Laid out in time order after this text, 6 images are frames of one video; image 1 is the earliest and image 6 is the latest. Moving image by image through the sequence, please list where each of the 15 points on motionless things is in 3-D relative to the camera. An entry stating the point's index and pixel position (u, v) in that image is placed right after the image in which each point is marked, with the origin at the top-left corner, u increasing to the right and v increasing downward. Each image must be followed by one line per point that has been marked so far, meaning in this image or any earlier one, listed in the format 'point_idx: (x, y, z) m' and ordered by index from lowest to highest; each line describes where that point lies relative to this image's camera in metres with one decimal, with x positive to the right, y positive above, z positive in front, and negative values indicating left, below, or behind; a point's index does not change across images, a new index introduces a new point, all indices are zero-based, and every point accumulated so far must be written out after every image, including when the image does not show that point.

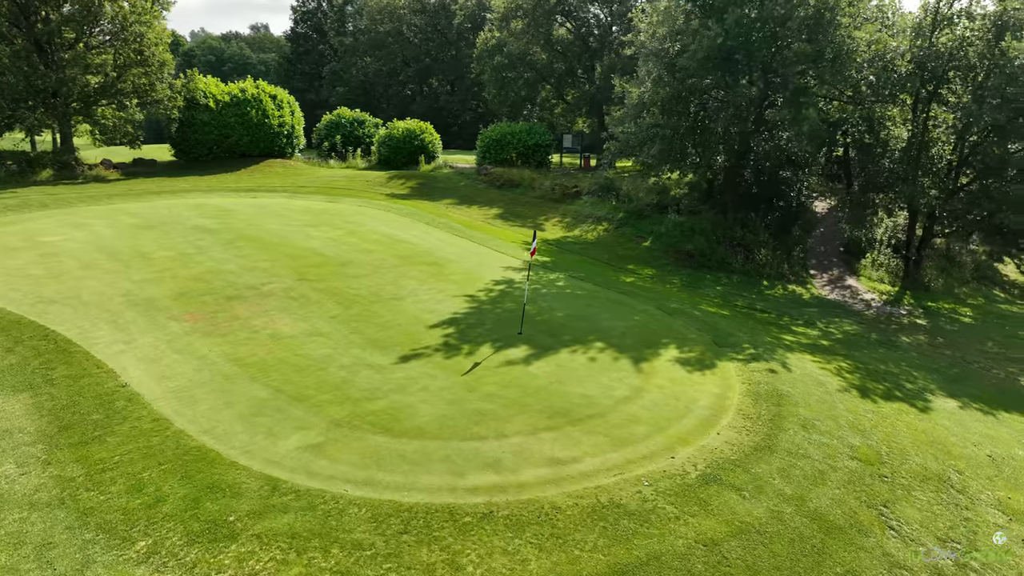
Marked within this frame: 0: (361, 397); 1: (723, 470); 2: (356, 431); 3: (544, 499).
0: (-1.8, -1.4, +9.1) m
1: (+2.3, -2.0, +7.6) m
2: (-1.7, -1.6, +8.2) m
3: (+0.3, -2.1, +7.0) m
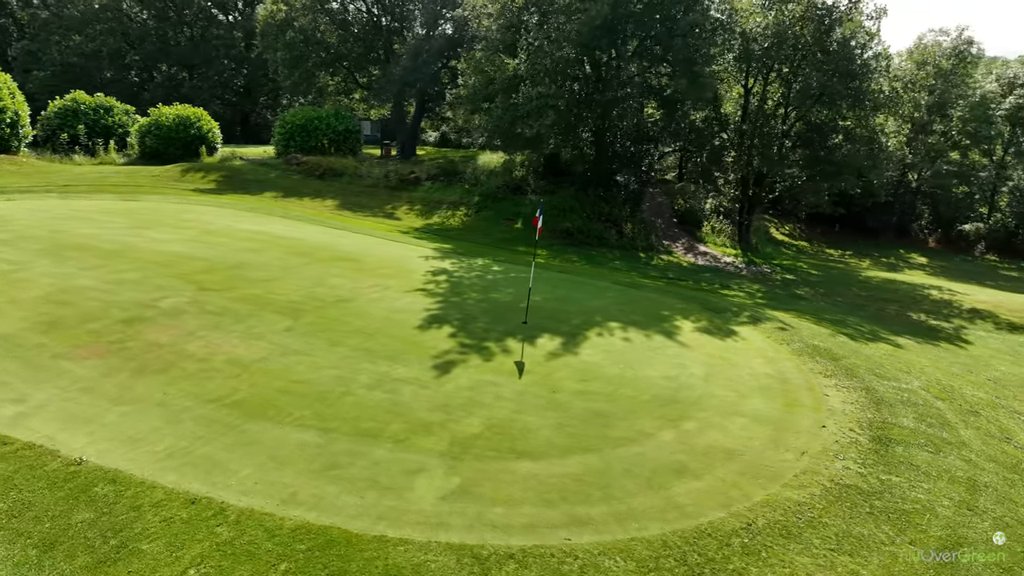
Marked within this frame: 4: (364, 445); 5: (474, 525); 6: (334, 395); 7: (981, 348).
0: (-0.7, -1.3, +7.0) m
1: (+3.8, -1.5, +7.2) m
2: (-0.2, -1.5, +6.2) m
3: (+2.2, -1.7, +5.9) m
4: (-1.3, -1.4, +6.4) m
5: (-0.3, -1.7, +5.3) m
6: (-1.8, -1.1, +7.5) m
7: (+8.2, -1.0, +12.4) m
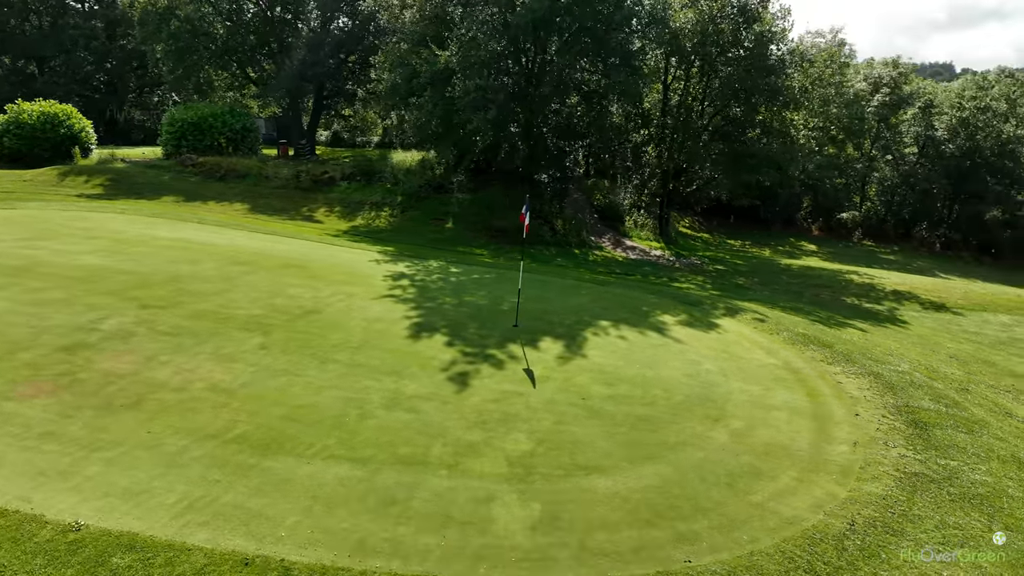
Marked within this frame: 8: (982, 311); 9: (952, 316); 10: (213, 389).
0: (-0.2, -1.3, +6.4) m
1: (+4.1, -1.3, +7.3) m
2: (+0.4, -1.5, +5.7) m
3: (+2.8, -1.6, +5.8) m
4: (-0.7, -1.5, +5.7) m
5: (+0.4, -1.8, +4.7) m
6: (-1.5, -1.2, +6.6) m
7: (+7.5, -0.7, +13.2) m
8: (+9.6, -0.5, +14.7) m
9: (+8.7, -0.6, +14.3) m
10: (-2.9, -1.0, +7.1) m
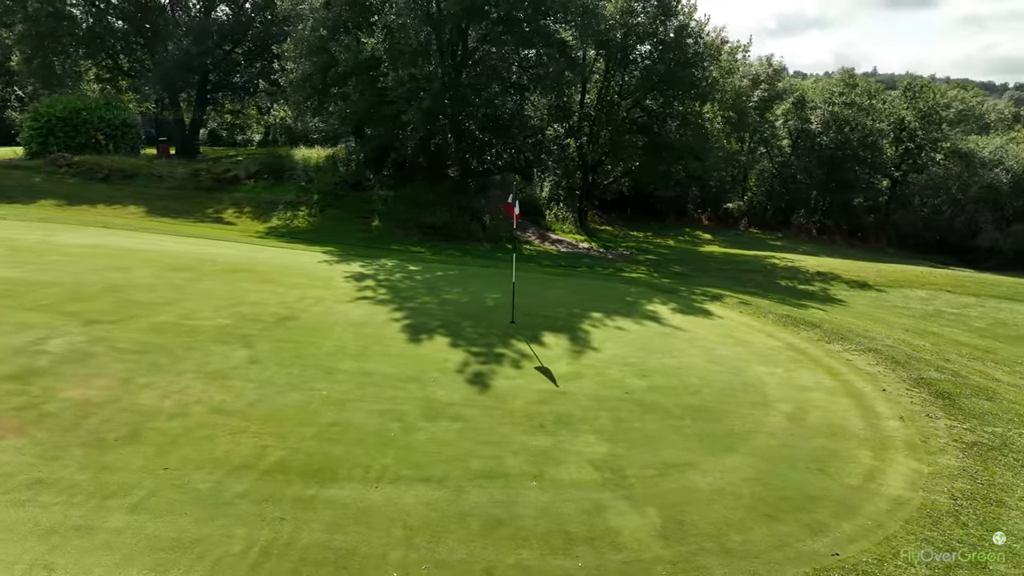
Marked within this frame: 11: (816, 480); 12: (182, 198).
0: (+0.3, -1.2, +5.8) m
1: (+4.5, -1.1, +7.5) m
2: (+1.1, -1.4, +5.3) m
3: (+3.4, -1.4, +5.8) m
4: (0.0, -1.4, +5.0) m
5: (+1.3, -1.7, +4.4) m
6: (-0.9, -1.2, +5.9) m
7: (+6.7, -0.3, +13.9) m
8: (+8.5, 0.0, +15.8) m
9: (+7.7, -0.1, +15.2) m
10: (-2.5, -1.0, +6.1) m
11: (+2.3, -1.4, +5.4) m
12: (-8.5, +2.3, +18.6) m
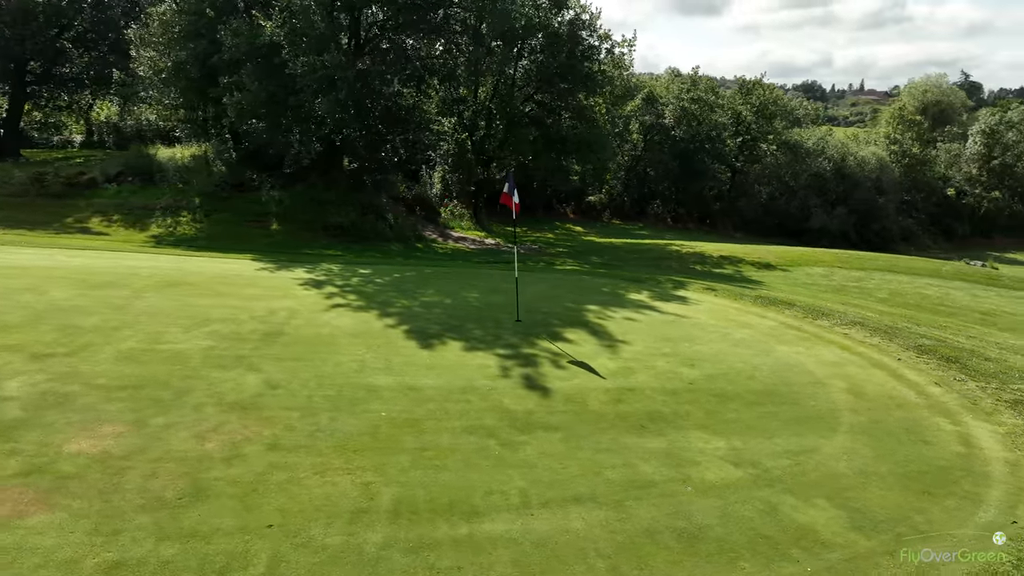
0: (+1.2, -1.1, +5.5) m
1: (+4.8, -0.7, +8.0) m
2: (+2.0, -1.3, +5.1) m
3: (+4.2, -1.2, +6.1) m
4: (+1.0, -1.3, +4.6) m
5: (+2.5, -1.5, +4.2) m
6: (-0.1, -1.2, +5.2) m
7: (+5.5, +0.1, +14.8) m
8: (+6.8, +0.5, +17.0) m
9: (+6.1, +0.3, +16.3) m
10: (-1.6, -1.1, +5.0) m
11: (+3.2, -1.2, +5.5) m
12: (-10.6, +1.8, +15.8) m
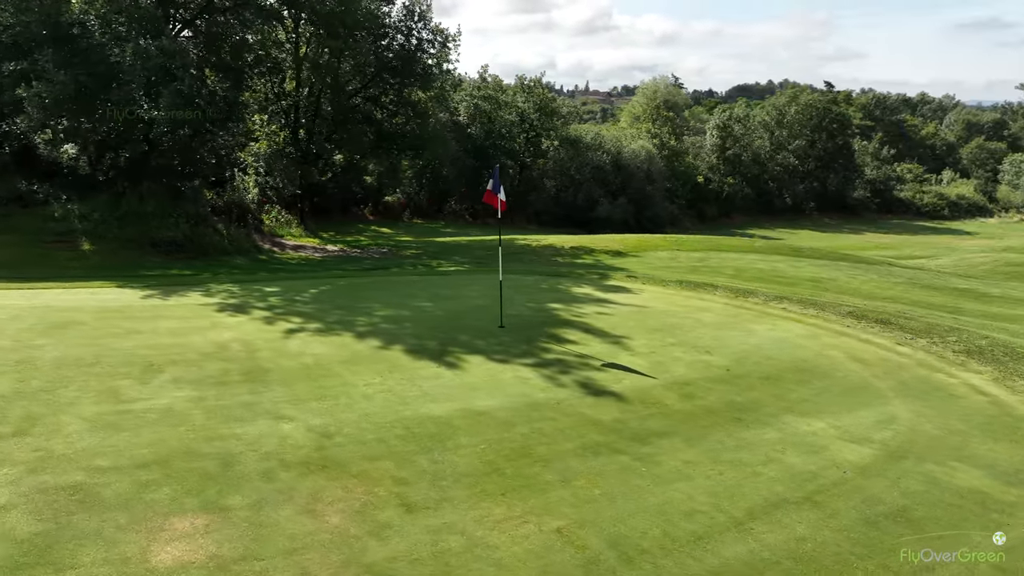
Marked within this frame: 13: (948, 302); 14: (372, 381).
0: (+2.0, -1.1, +5.4) m
1: (+4.5, -0.4, +9.0) m
2: (+2.9, -1.1, +5.3) m
3: (+4.6, -0.8, +7.0) m
4: (+2.1, -1.2, +4.5) m
5: (+3.6, -1.3, +4.7) m
6: (+0.9, -1.2, +4.8) m
7: (+2.9, +0.4, +15.6) m
8: (+3.3, +0.9, +18.1) m
9: (+3.0, +0.7, +17.2) m
10: (-0.5, -1.3, +4.1) m
11: (+3.8, -1.0, +6.1) m
12: (-12.7, +0.8, +11.3) m
13: (+8.4, -0.3, +13.9) m
14: (-1.2, -0.8, +6.1) m
